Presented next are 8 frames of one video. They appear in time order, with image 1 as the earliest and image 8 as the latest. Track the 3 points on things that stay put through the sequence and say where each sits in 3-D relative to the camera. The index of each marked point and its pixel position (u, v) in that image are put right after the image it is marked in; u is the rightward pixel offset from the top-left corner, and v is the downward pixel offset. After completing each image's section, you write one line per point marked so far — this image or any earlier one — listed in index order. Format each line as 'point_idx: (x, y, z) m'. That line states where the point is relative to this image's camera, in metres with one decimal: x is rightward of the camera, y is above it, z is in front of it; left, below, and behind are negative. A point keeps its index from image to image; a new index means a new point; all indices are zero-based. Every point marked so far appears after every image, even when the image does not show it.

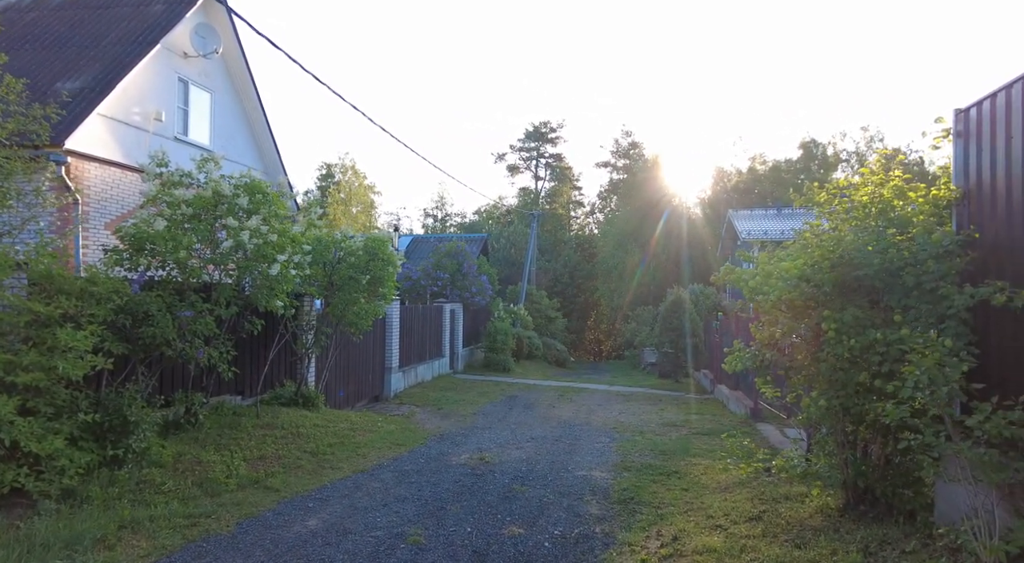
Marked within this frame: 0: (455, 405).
0: (-1.1, -2.5, +12.4) m
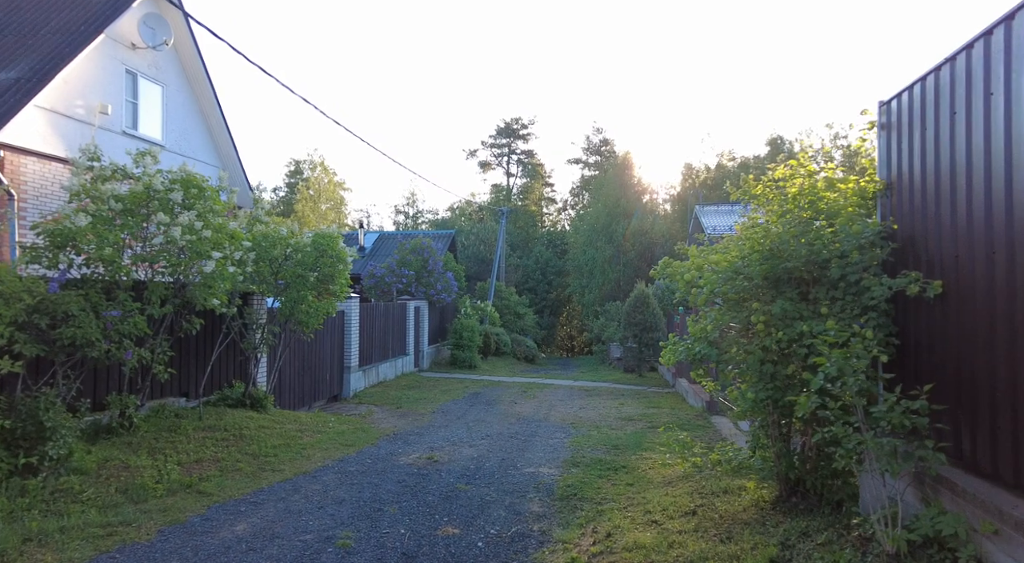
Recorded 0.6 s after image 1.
0: (-1.9, -2.4, +12.3) m
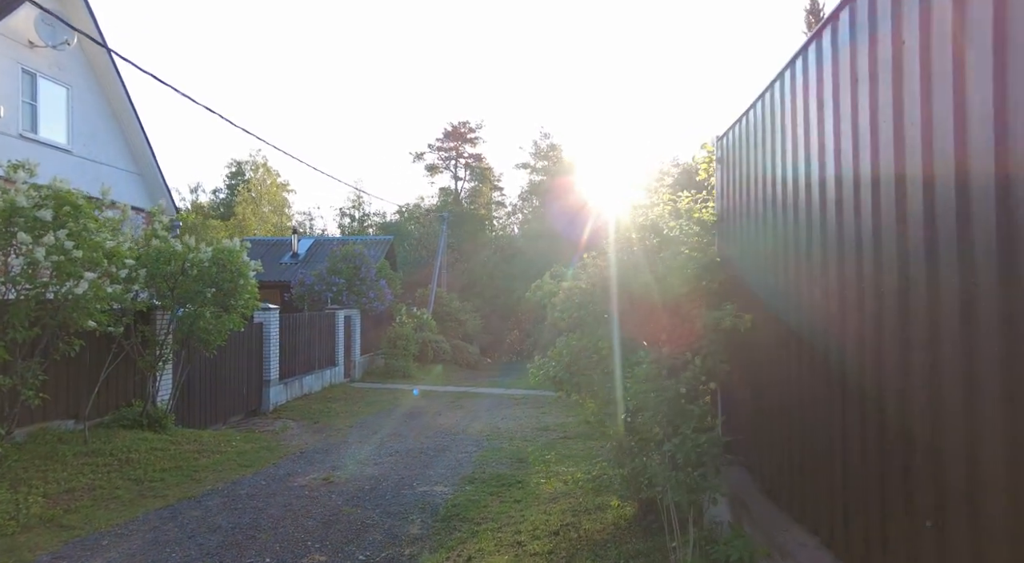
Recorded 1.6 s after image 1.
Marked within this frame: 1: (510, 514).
0: (-3.4, -2.6, +12.1) m
1: (0.0, -2.0, +5.3) m
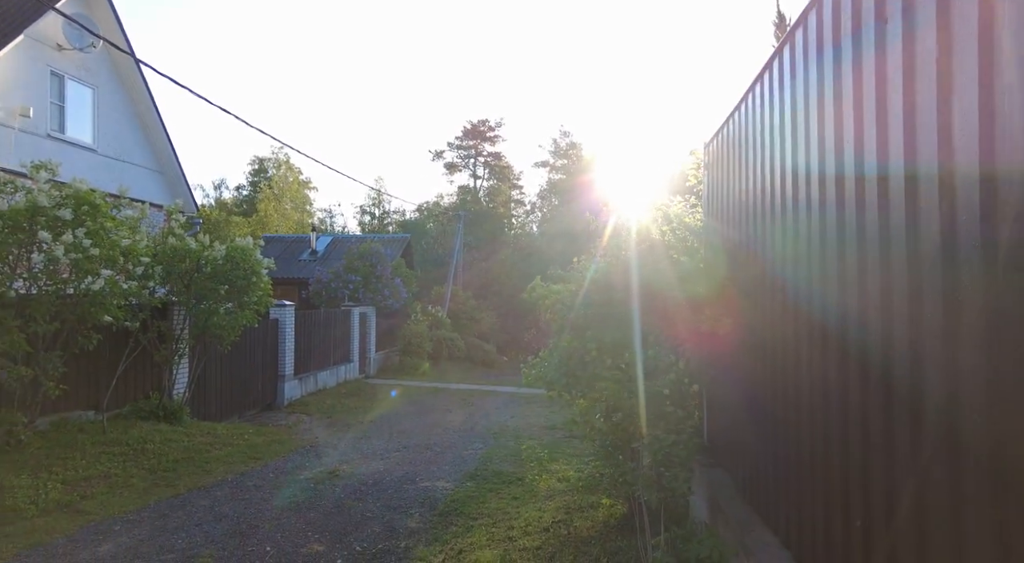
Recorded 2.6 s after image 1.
0: (-3.2, -2.6, +12.3) m
1: (0.0, -2.0, +5.5) m
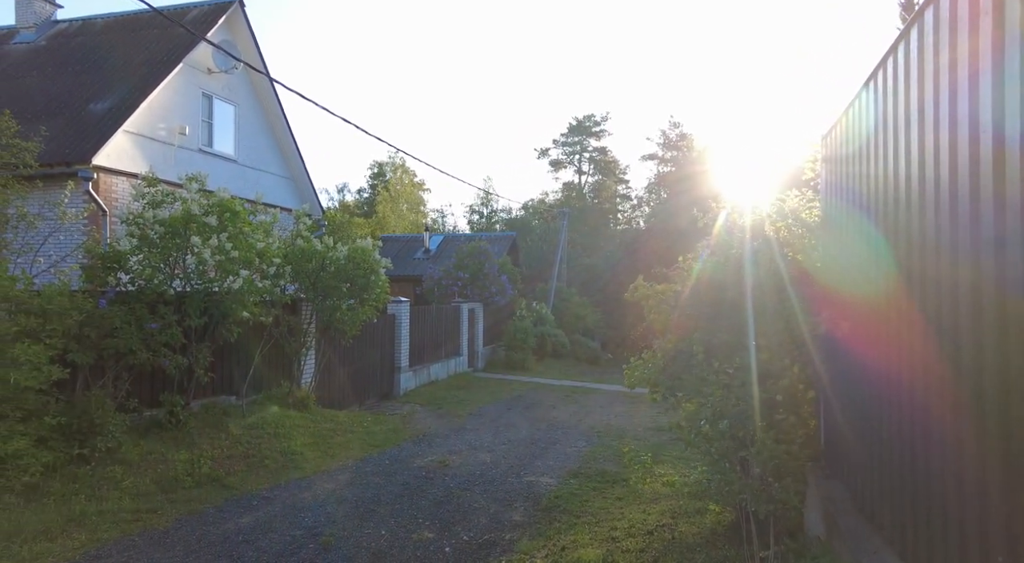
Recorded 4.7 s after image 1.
0: (-1.1, -2.5, +12.8) m
1: (+0.9, -2.0, +5.5) m
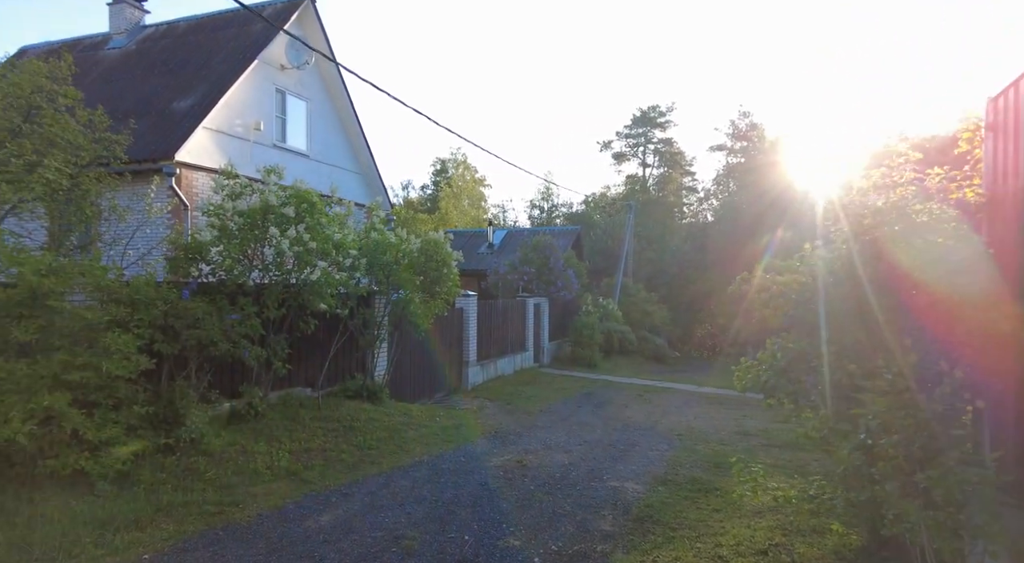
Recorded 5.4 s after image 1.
0: (+0.3, -2.4, +12.5) m
1: (+1.6, -1.9, +5.0) m
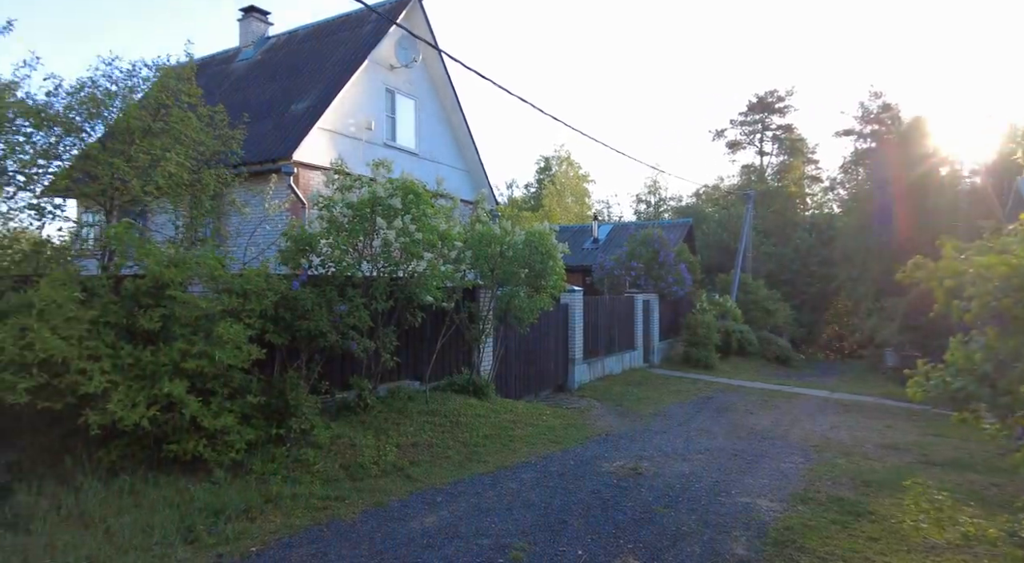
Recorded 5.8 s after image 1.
0: (+2.4, -2.3, +11.9) m
1: (+2.4, -1.9, +4.3) m
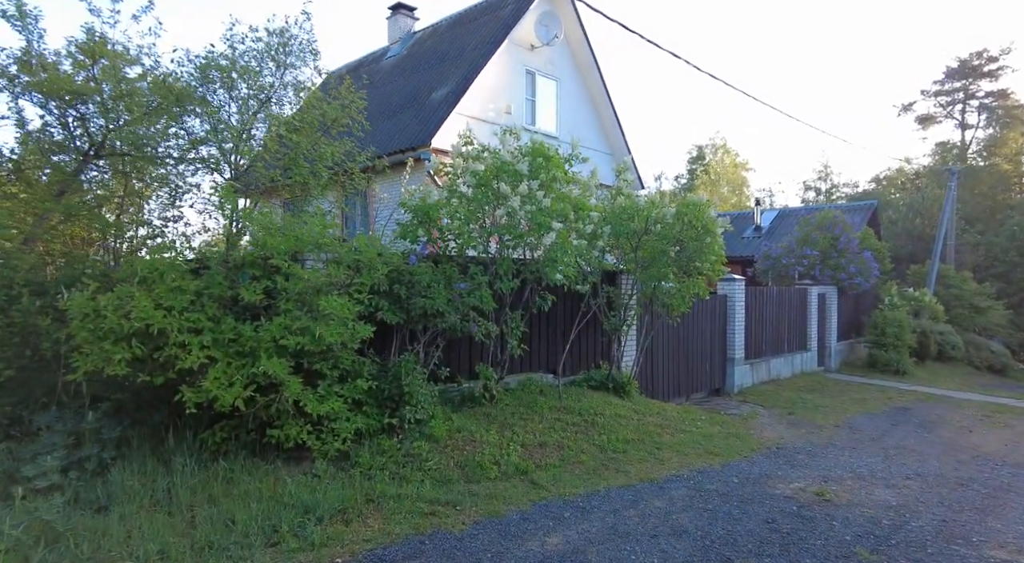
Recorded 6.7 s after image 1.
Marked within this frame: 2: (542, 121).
0: (+4.8, -2.1, +10.0) m
1: (+3.1, -1.6, +2.6) m
2: (+0.6, +3.6, +13.8) m
